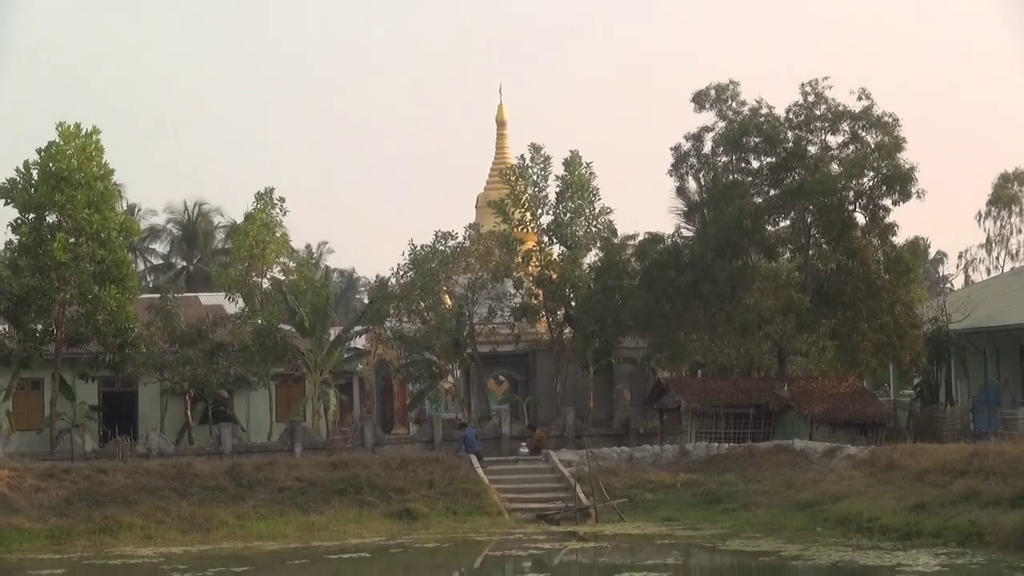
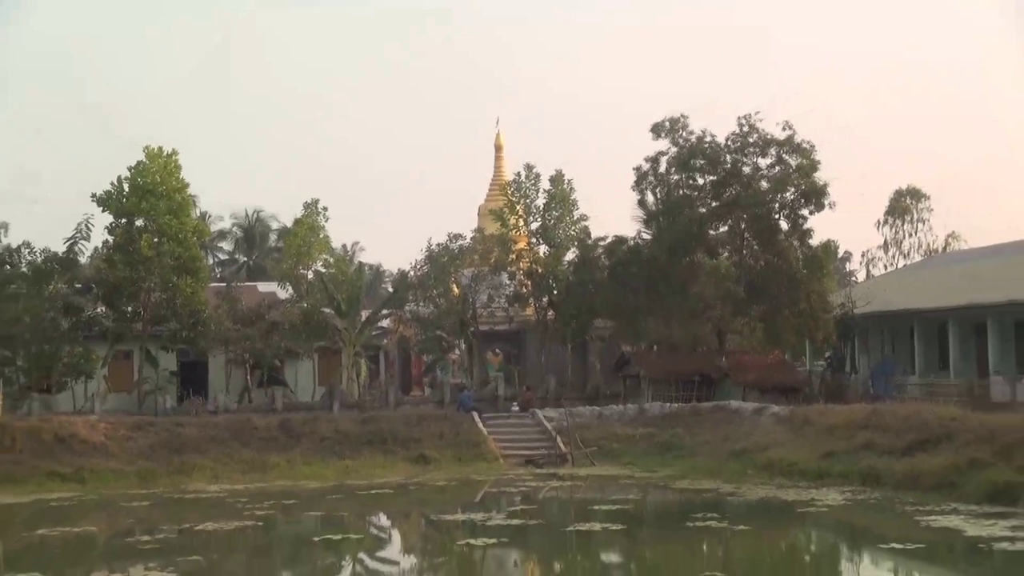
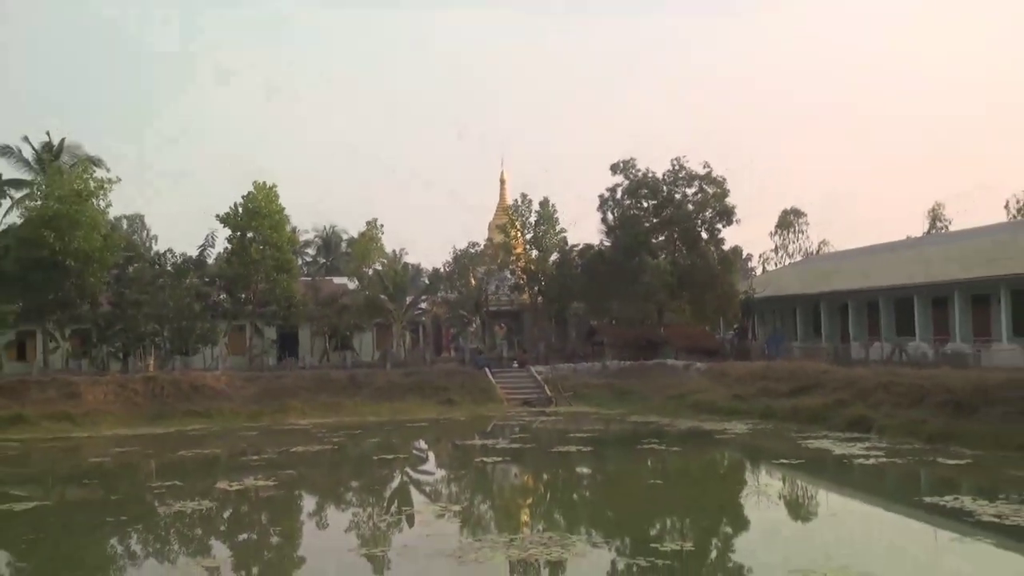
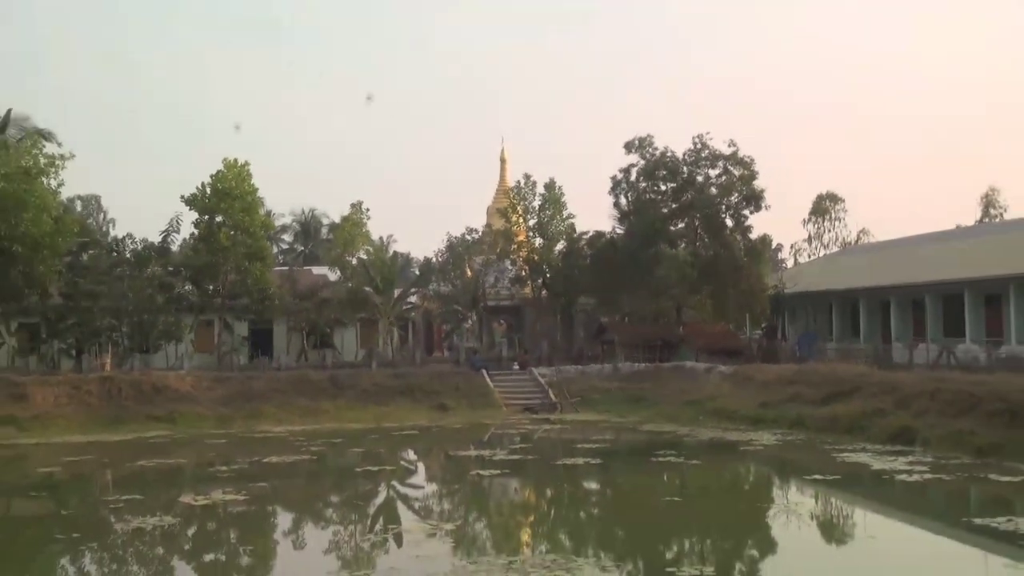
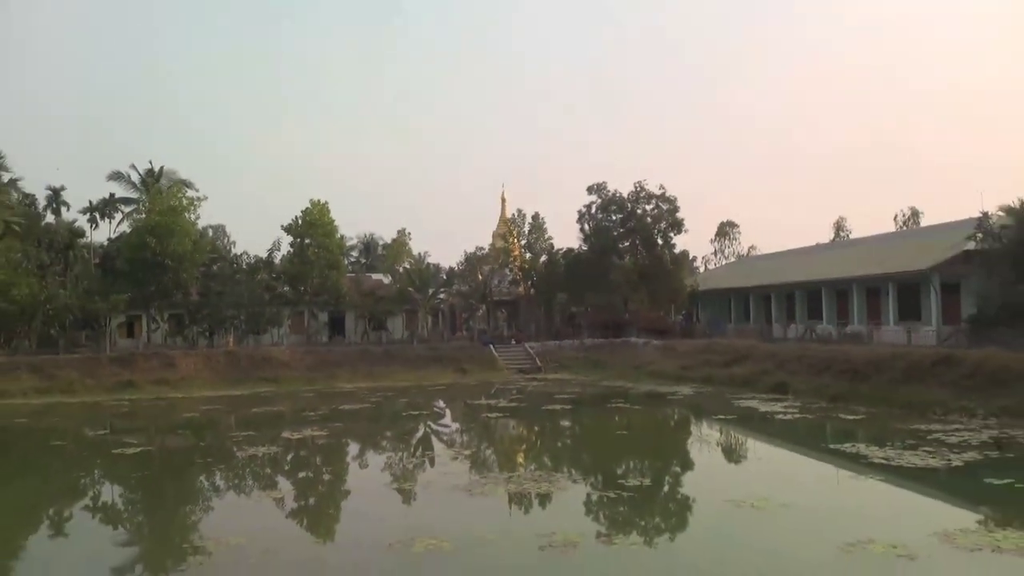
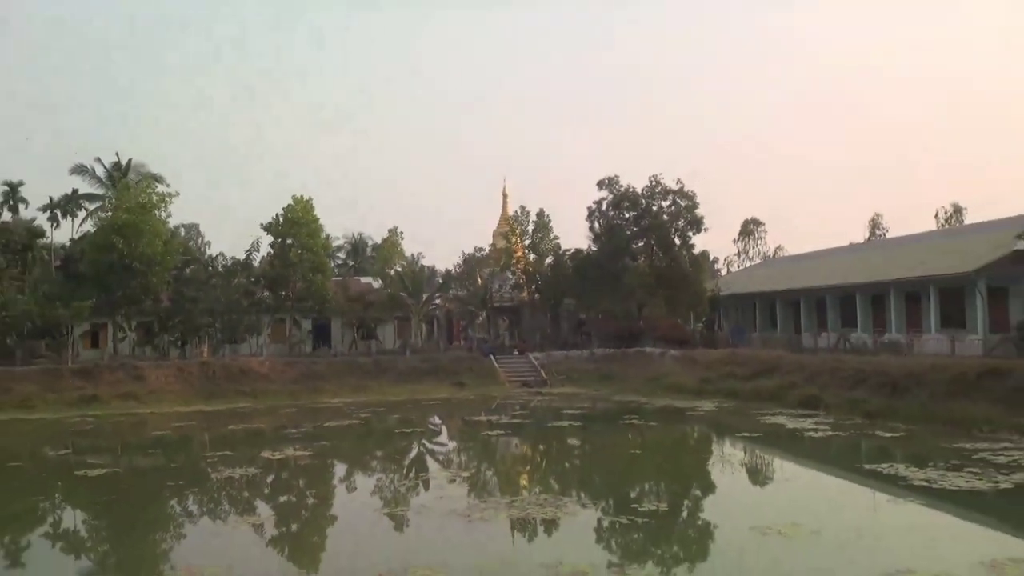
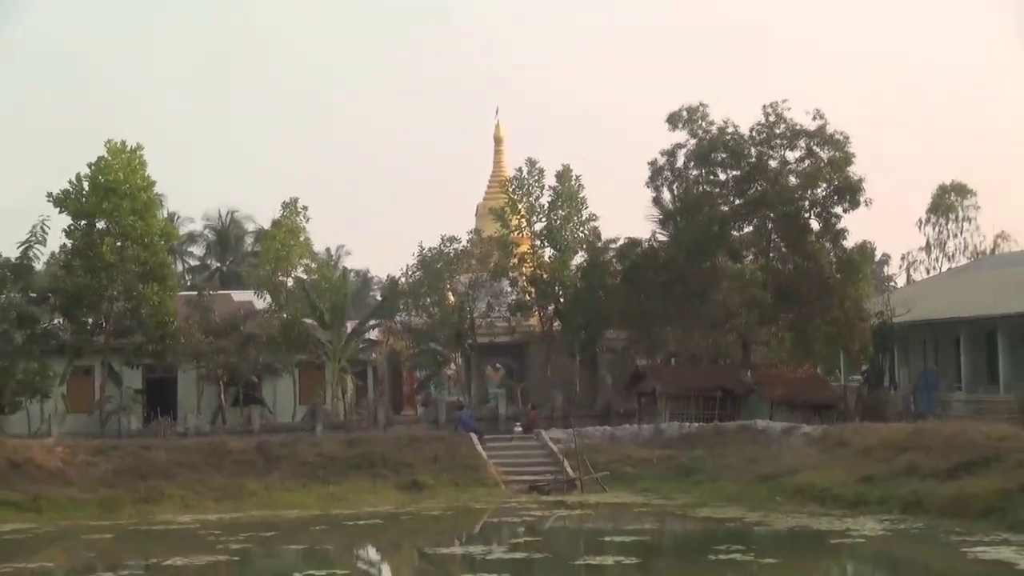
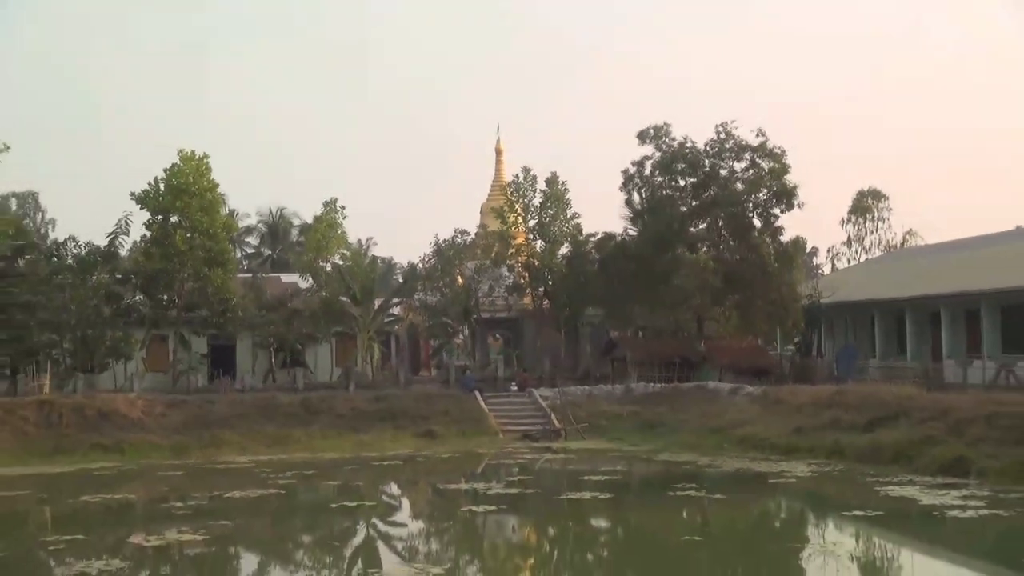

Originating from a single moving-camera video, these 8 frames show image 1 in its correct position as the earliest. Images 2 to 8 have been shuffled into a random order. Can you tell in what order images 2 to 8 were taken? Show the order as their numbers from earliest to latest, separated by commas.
7, 2, 8, 4, 3, 6, 5
